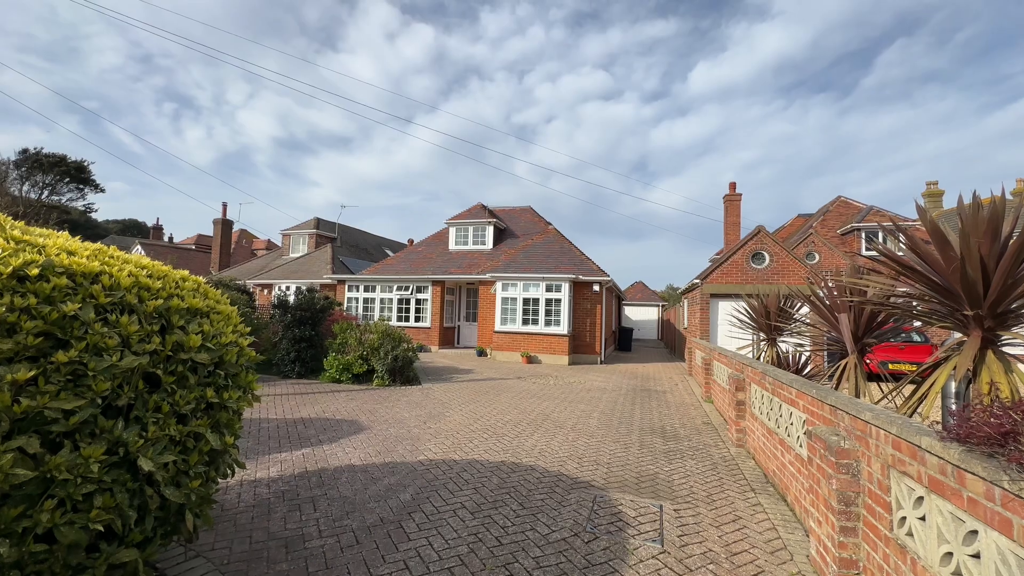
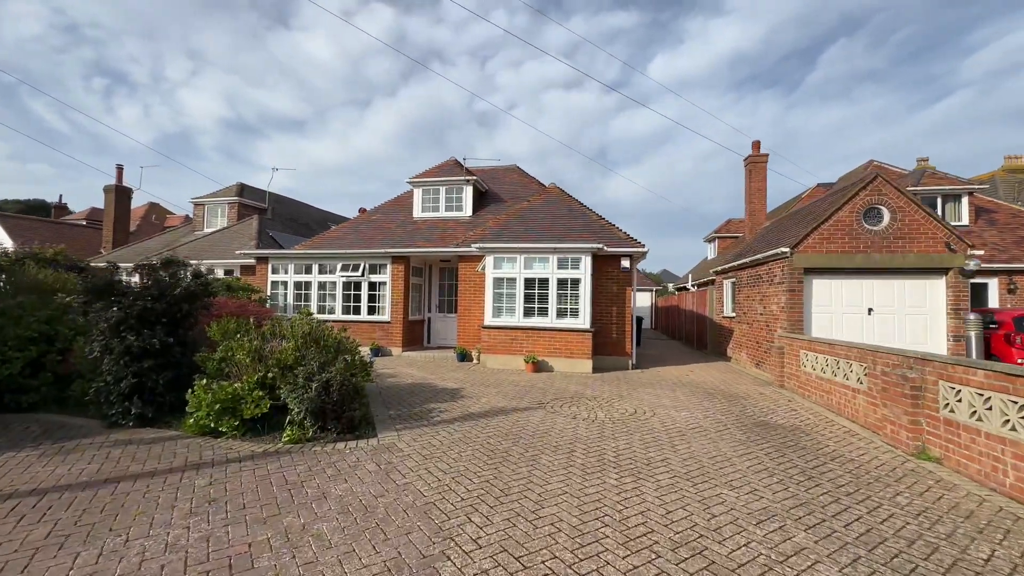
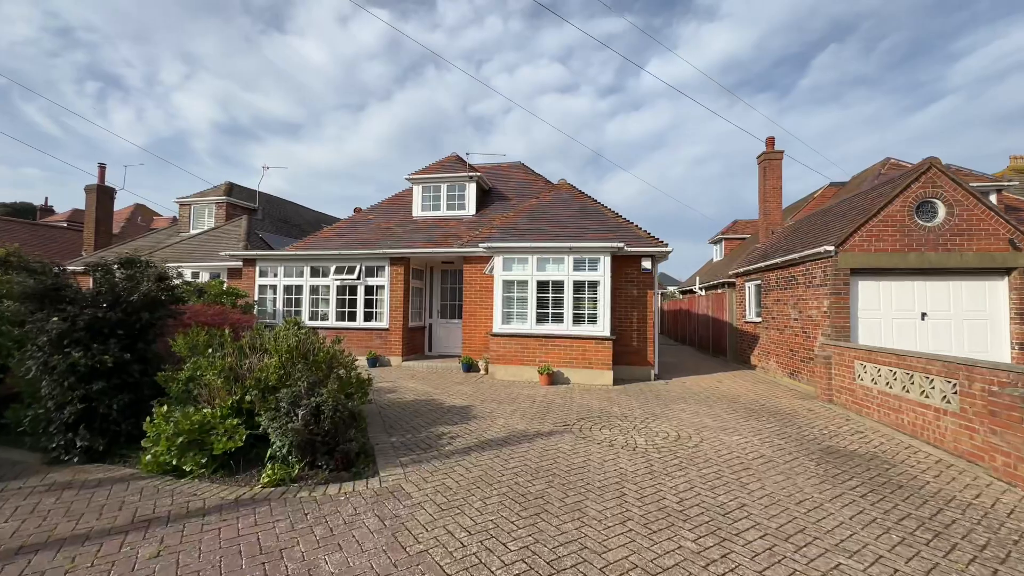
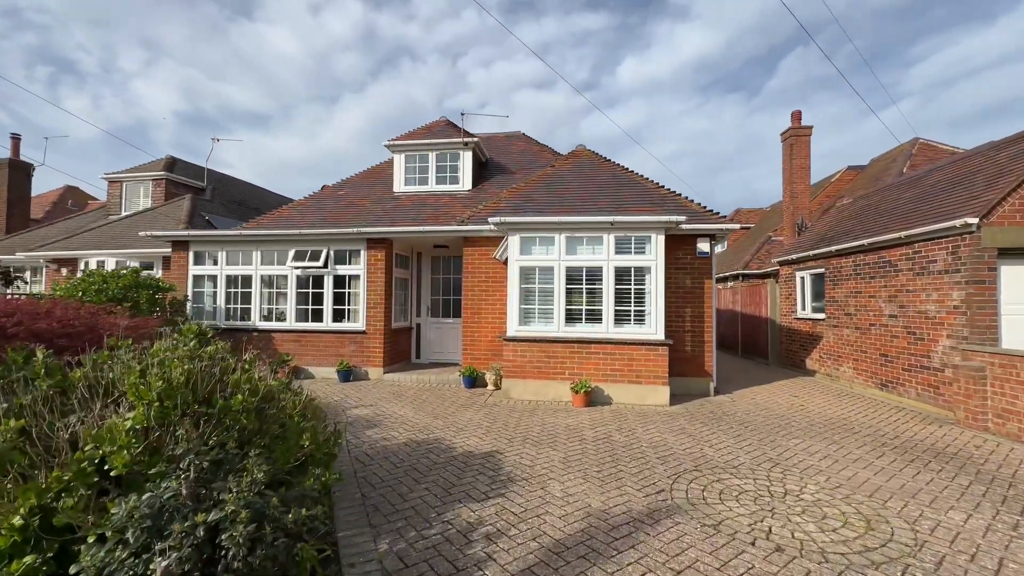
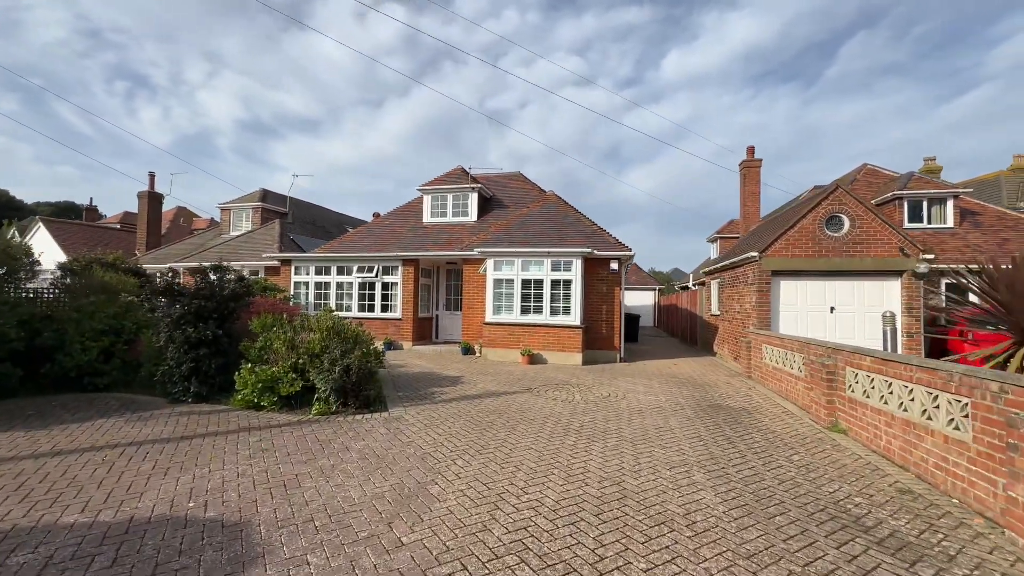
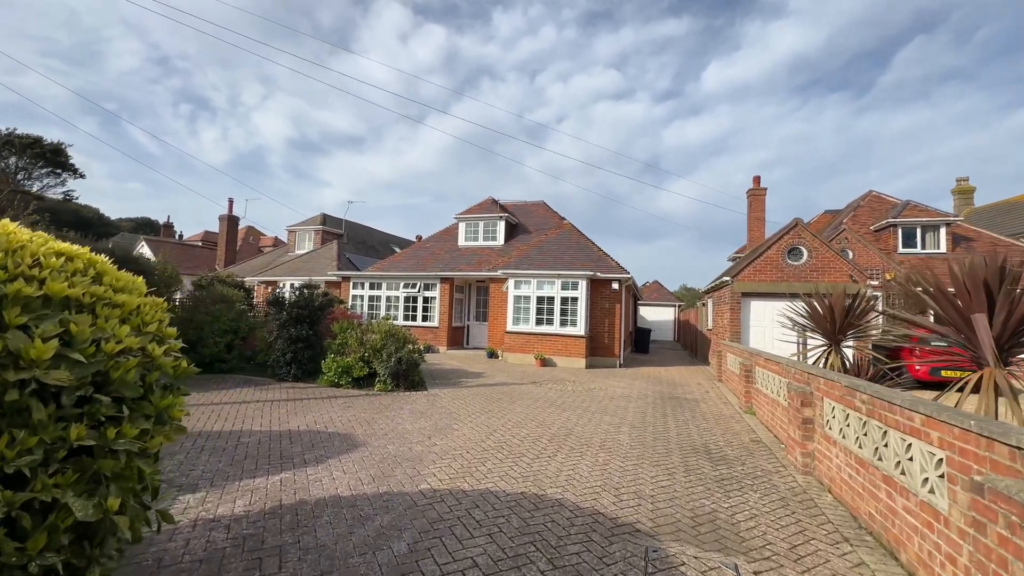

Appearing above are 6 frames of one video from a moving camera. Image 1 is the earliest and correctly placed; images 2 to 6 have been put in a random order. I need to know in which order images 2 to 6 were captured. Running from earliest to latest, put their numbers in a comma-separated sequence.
6, 5, 2, 3, 4
